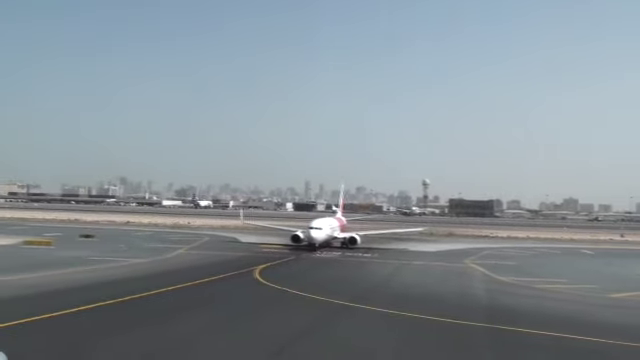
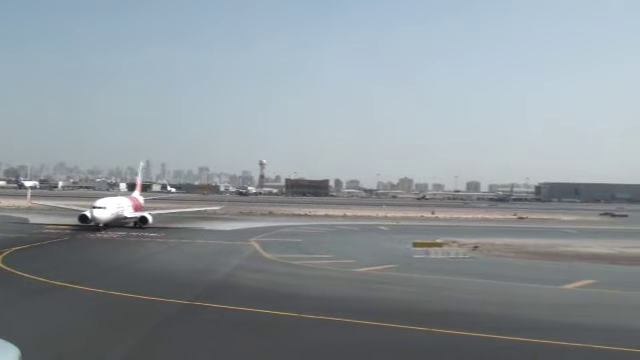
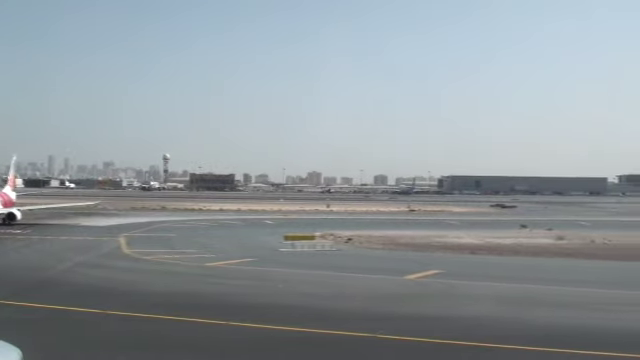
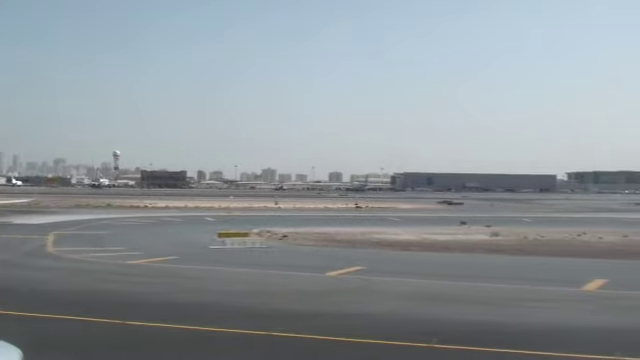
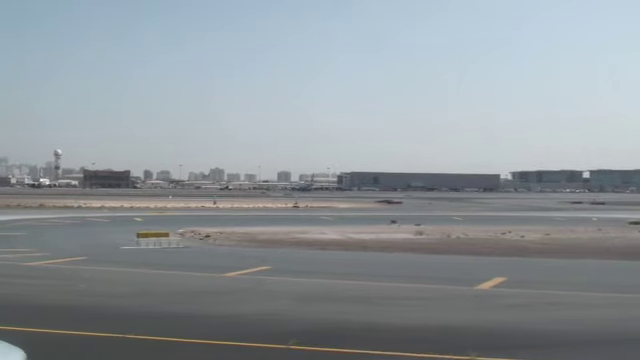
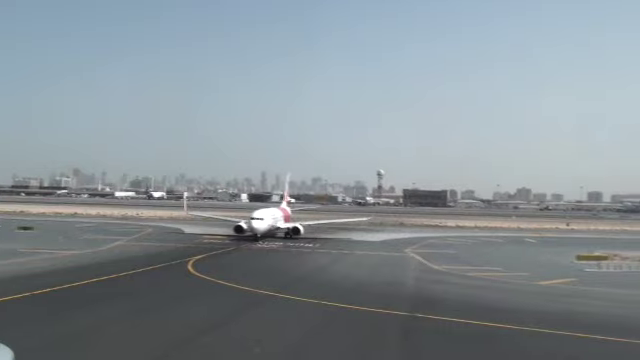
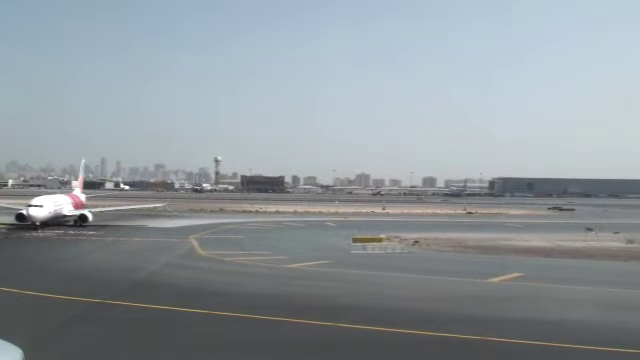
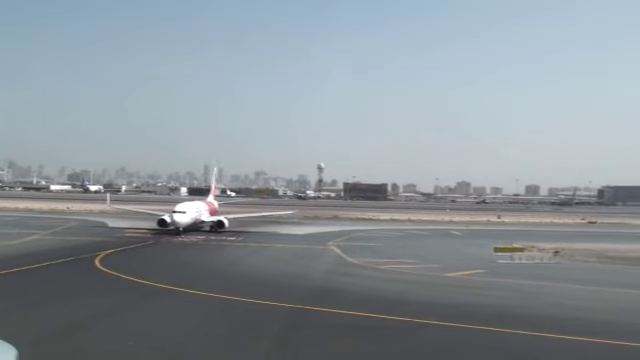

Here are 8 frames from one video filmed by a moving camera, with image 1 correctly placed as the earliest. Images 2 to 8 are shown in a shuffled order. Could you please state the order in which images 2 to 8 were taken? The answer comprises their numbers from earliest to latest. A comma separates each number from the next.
6, 8, 2, 7, 3, 4, 5
